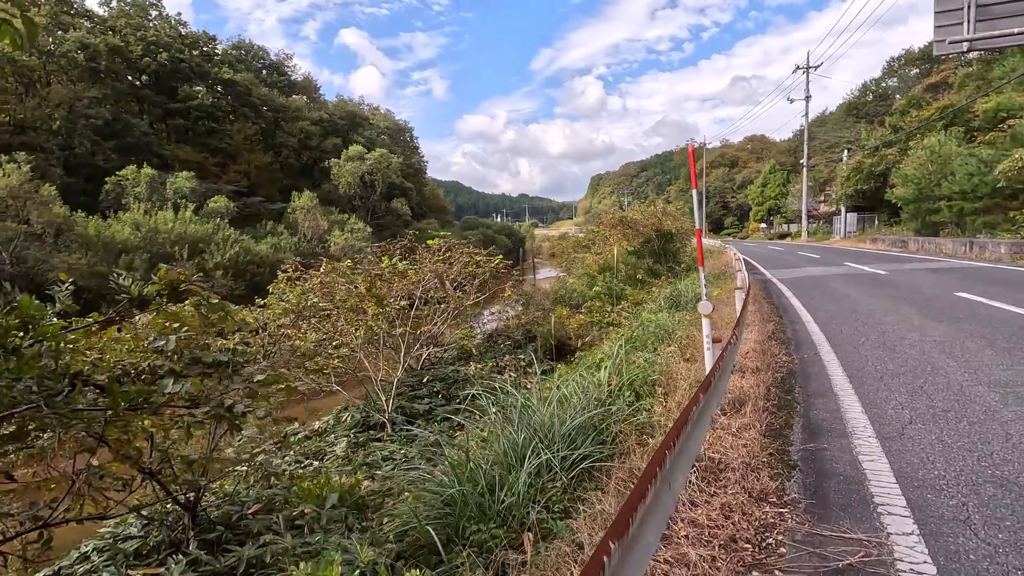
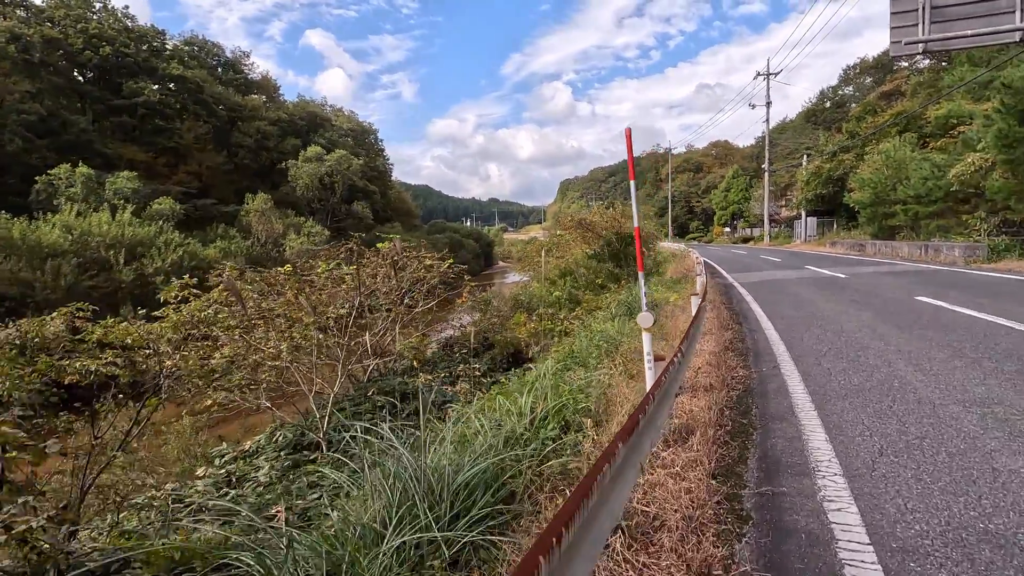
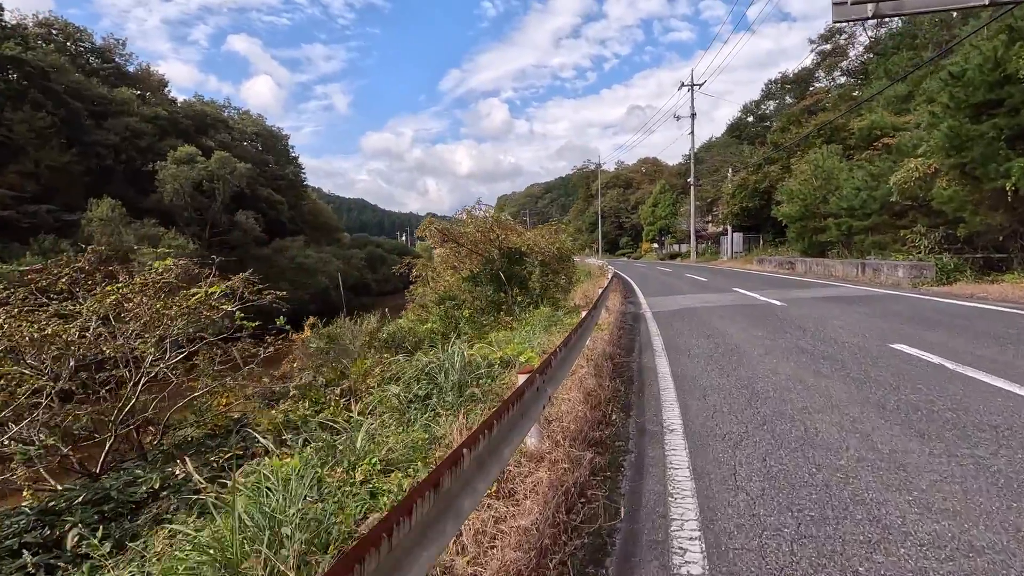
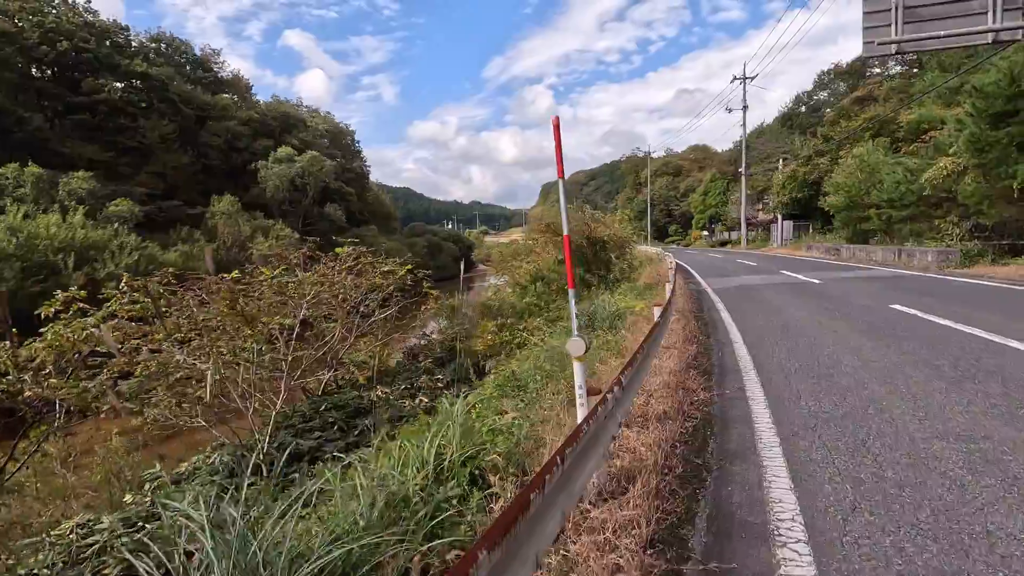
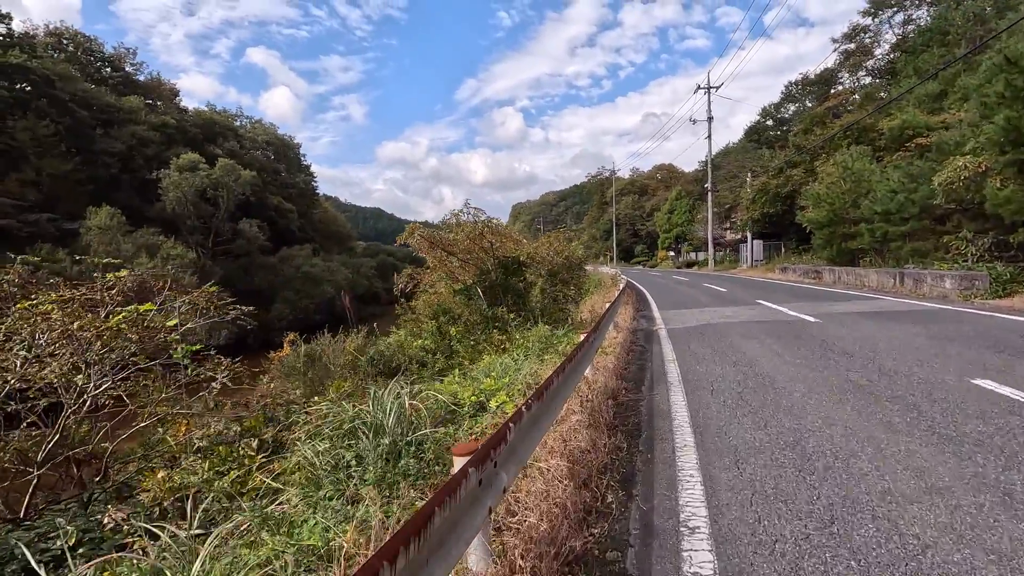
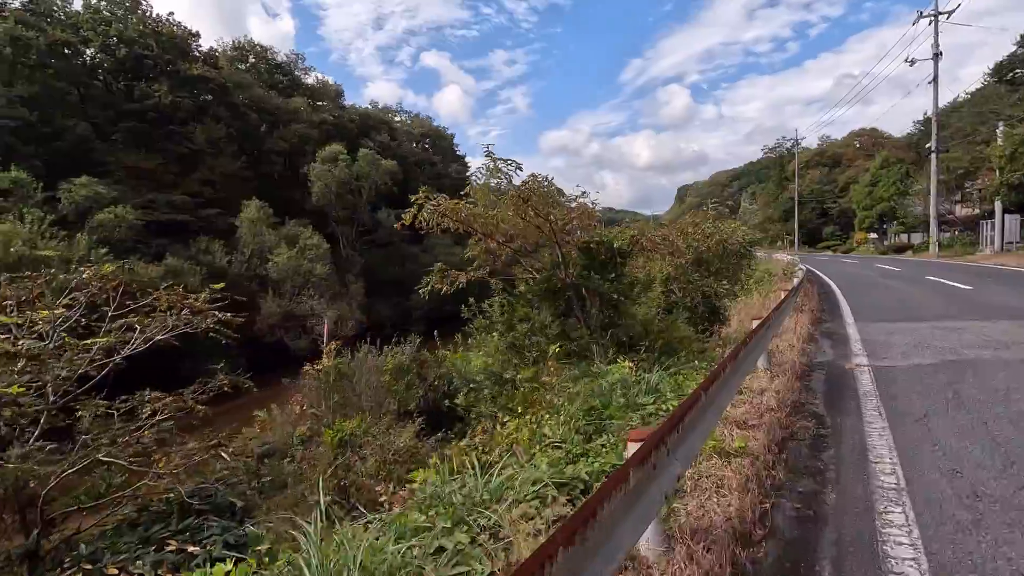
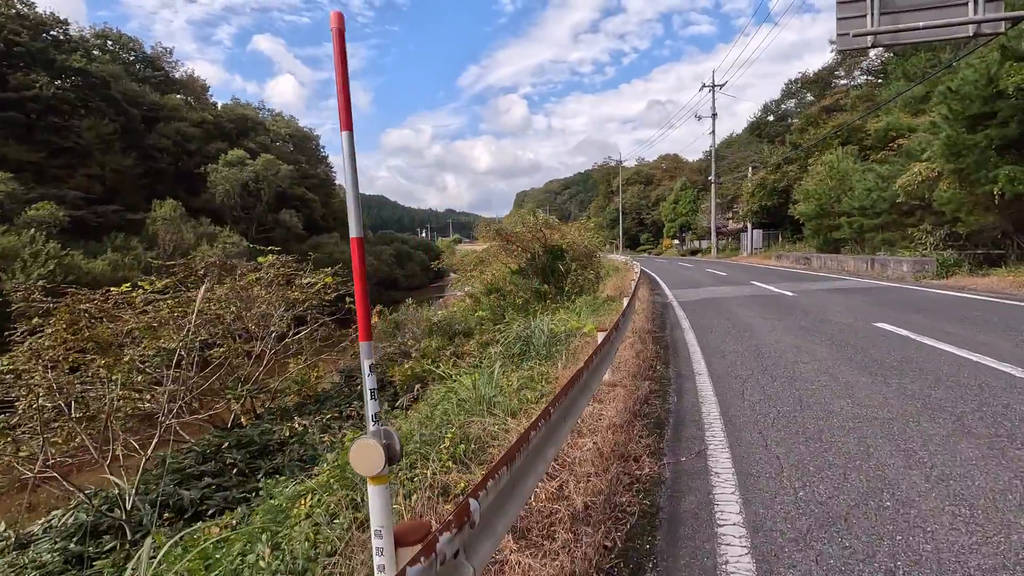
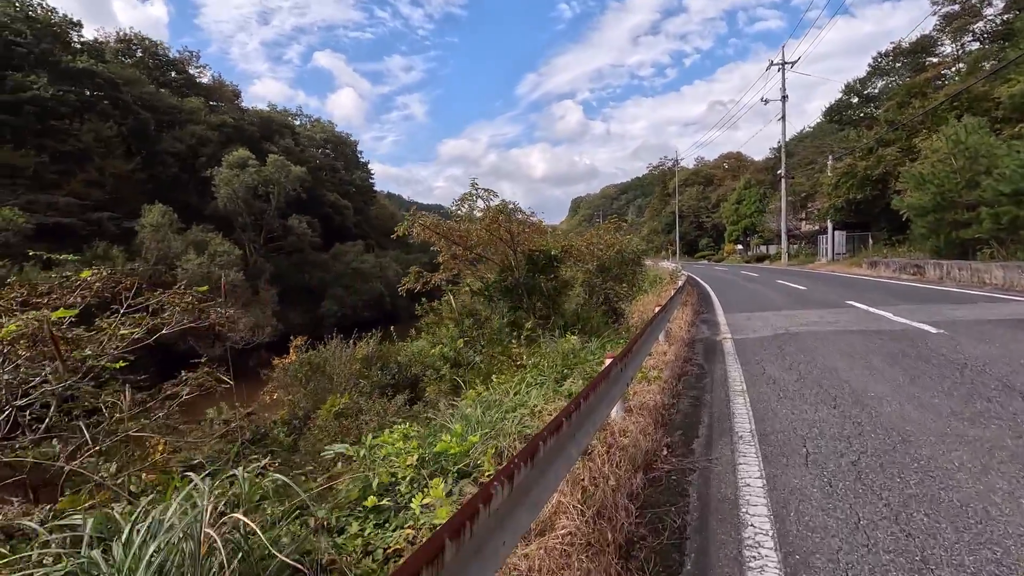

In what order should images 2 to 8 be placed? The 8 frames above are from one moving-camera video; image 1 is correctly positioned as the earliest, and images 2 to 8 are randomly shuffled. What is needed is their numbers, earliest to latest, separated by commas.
2, 4, 7, 3, 5, 8, 6
